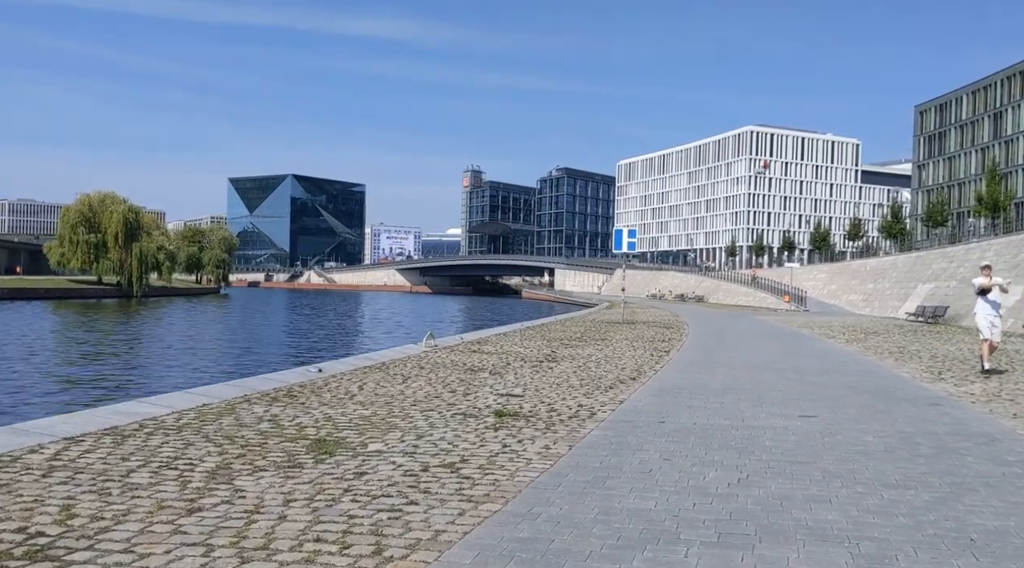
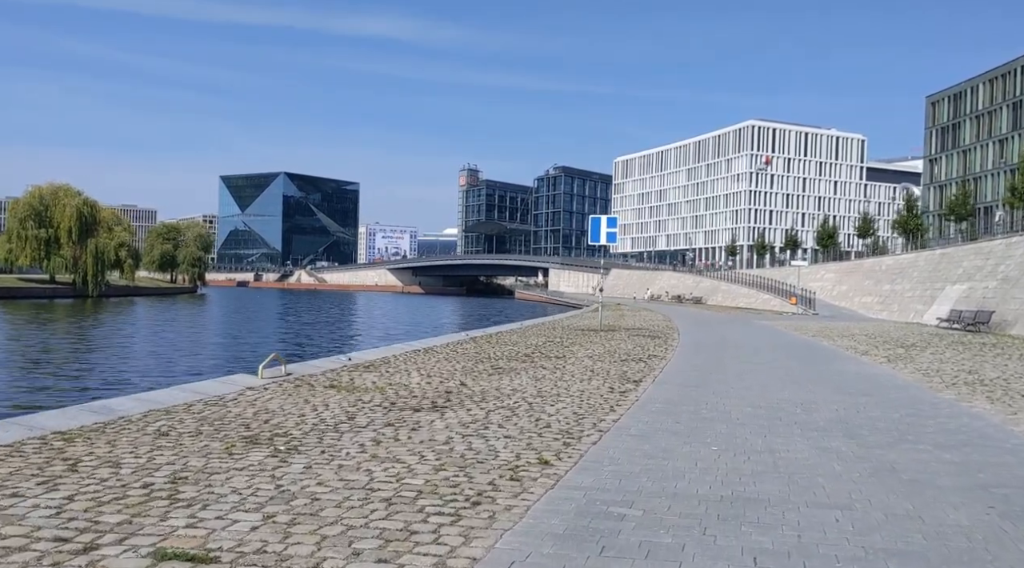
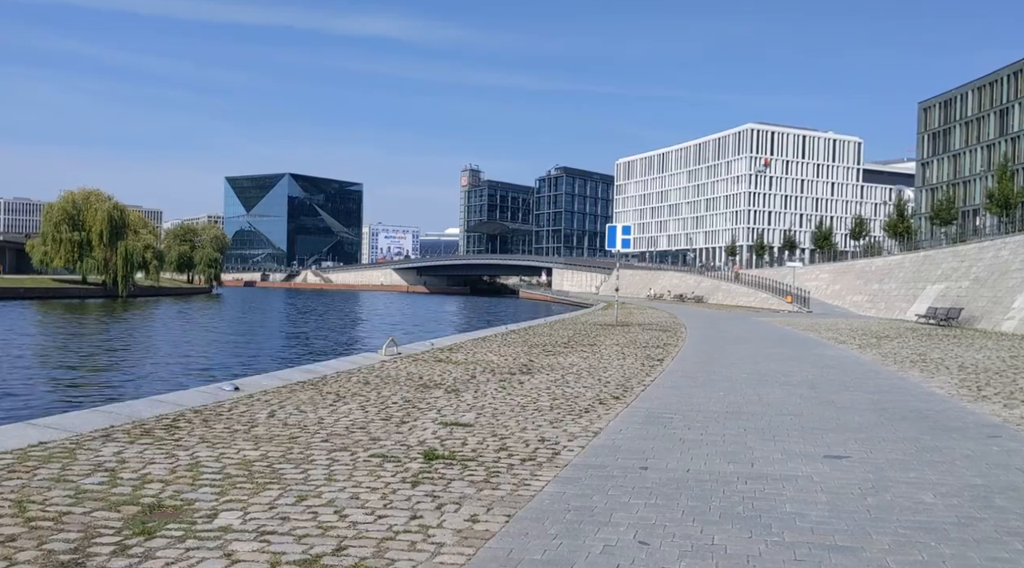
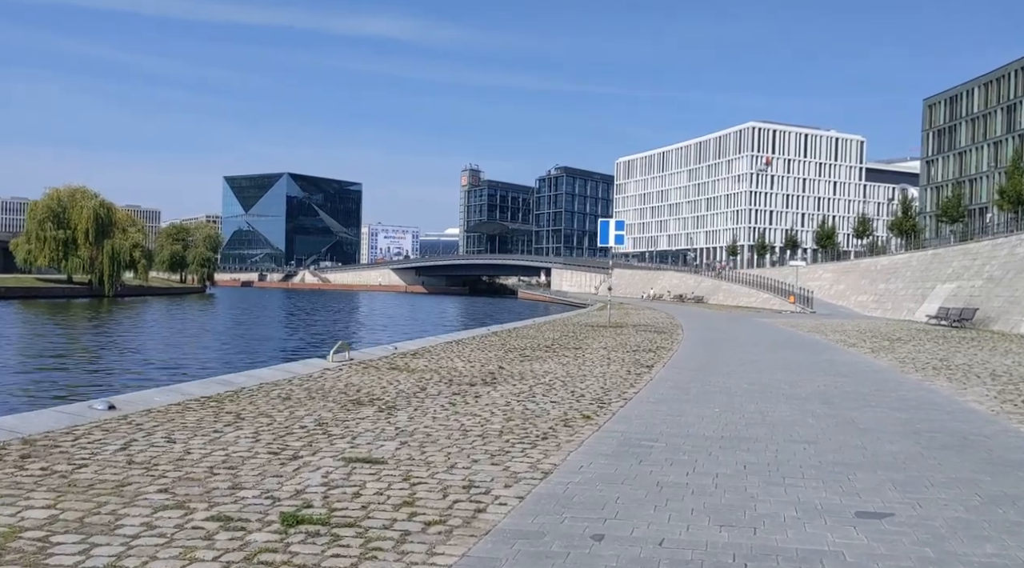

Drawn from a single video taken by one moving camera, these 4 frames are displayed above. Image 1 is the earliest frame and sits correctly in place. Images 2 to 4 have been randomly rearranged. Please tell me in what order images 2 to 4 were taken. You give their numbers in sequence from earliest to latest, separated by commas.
3, 4, 2
